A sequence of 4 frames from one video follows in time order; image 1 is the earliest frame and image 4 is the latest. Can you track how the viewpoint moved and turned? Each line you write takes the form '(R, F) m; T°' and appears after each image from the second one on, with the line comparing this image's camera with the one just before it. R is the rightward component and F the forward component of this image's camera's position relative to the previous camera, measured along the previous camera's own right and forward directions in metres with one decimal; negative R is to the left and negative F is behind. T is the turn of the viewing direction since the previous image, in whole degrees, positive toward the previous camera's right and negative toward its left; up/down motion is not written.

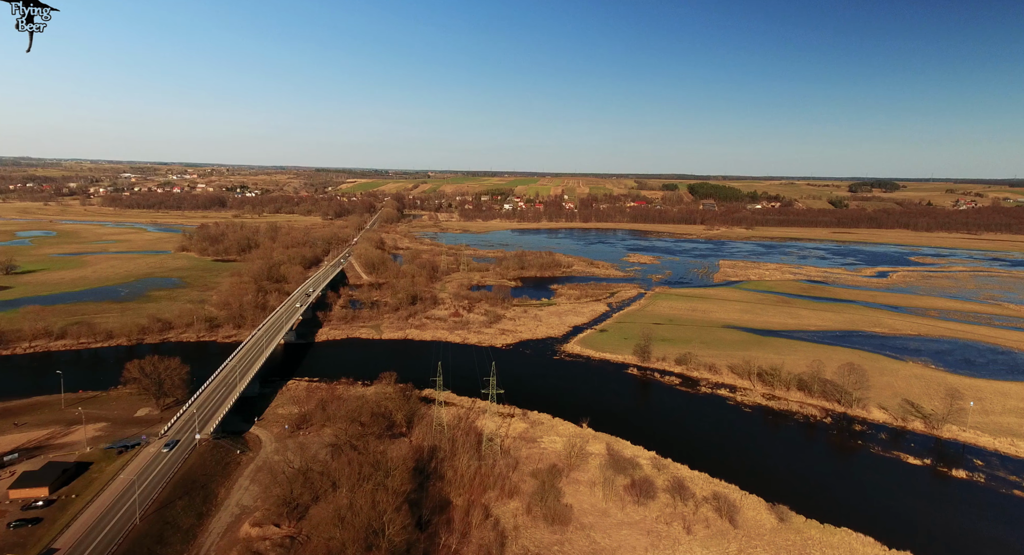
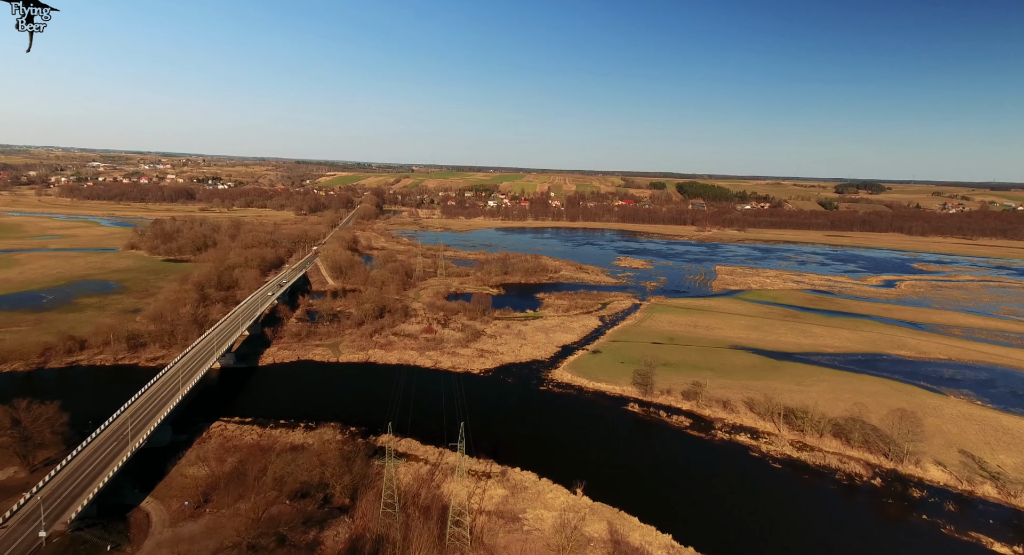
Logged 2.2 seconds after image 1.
(+0.2, +4.0) m; +2°
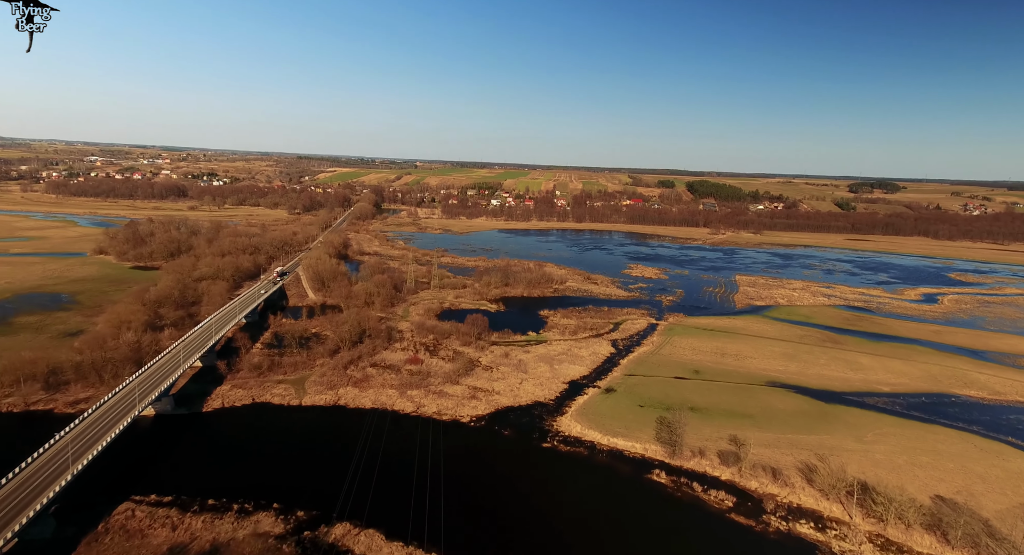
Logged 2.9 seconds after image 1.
(+0.2, +4.1) m; 0°
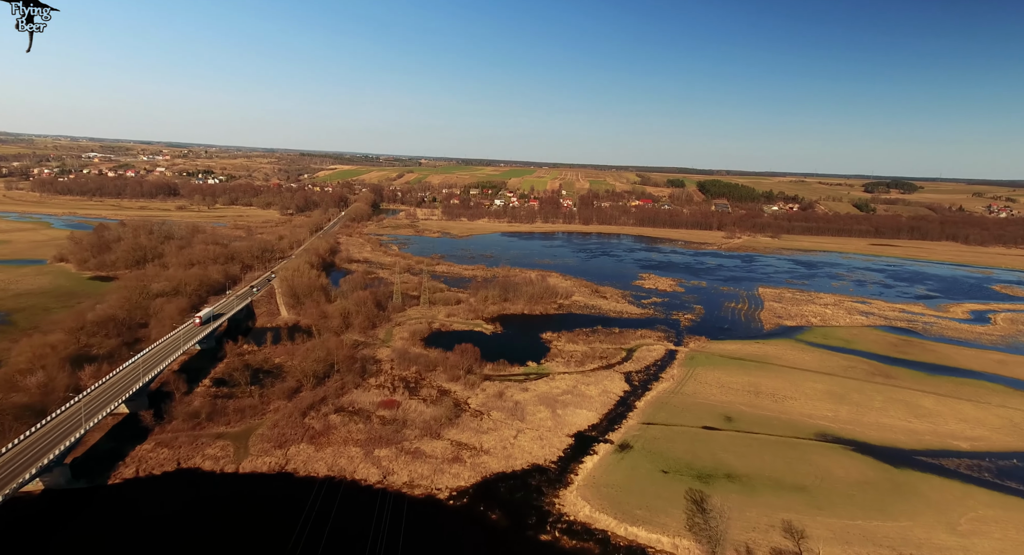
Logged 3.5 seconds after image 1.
(+0.4, +4.2) m; -1°
